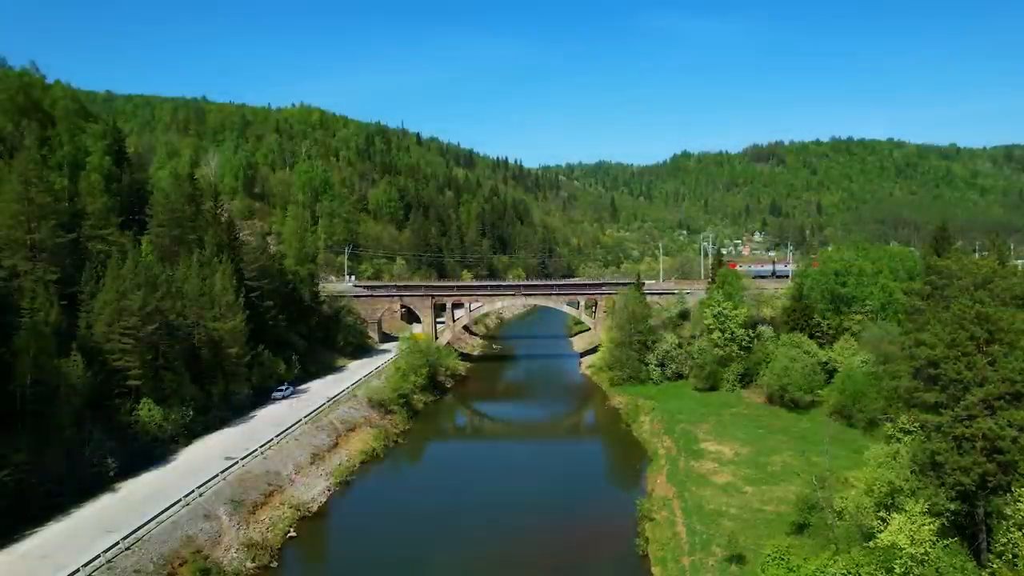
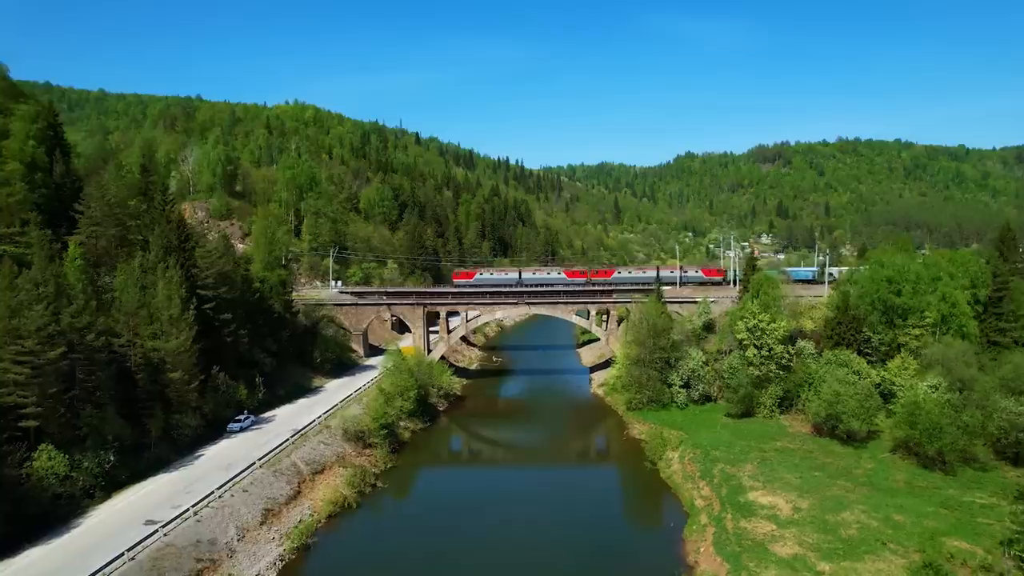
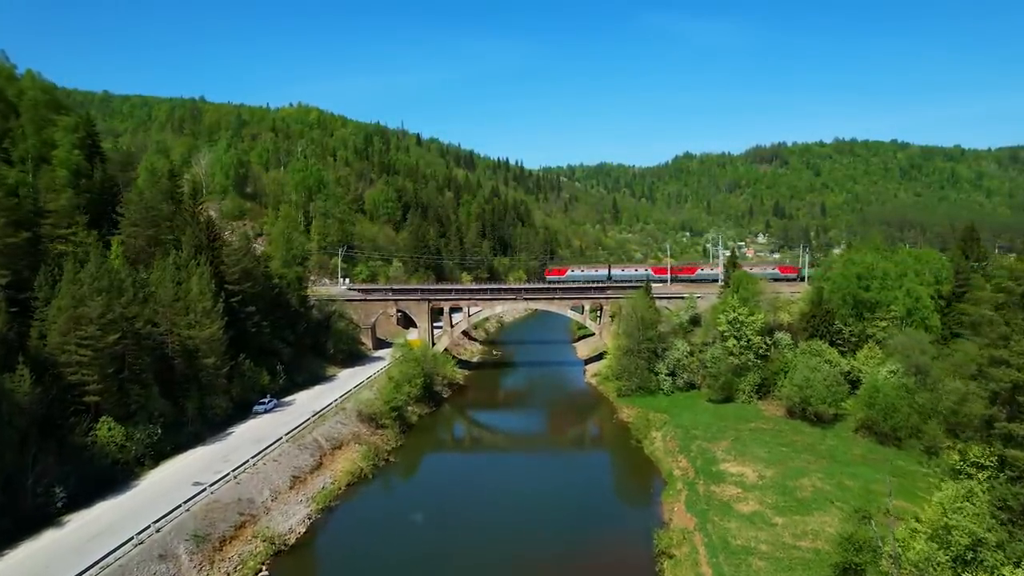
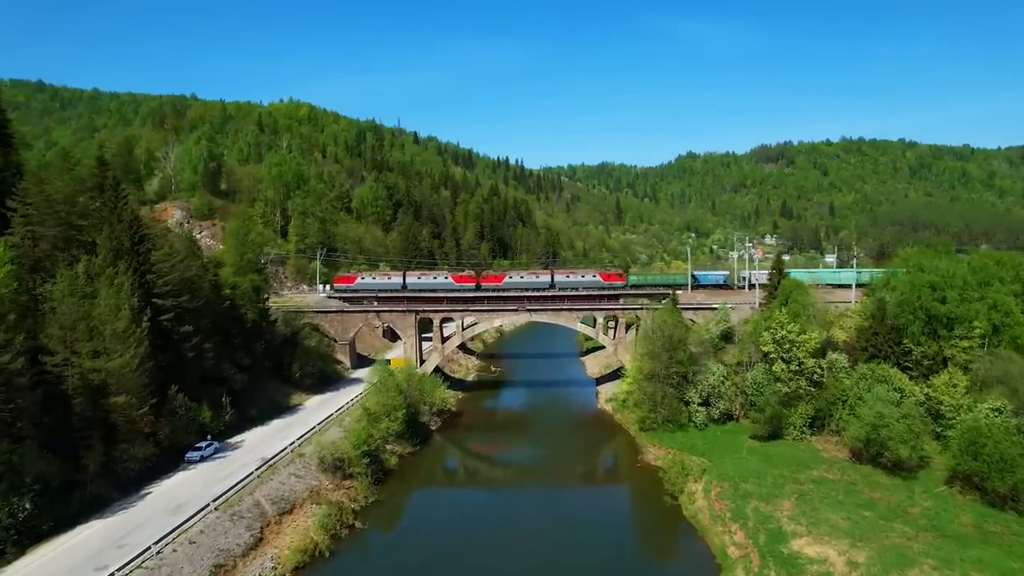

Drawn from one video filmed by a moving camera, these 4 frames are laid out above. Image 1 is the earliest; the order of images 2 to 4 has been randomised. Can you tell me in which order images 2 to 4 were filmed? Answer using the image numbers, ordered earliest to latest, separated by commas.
3, 2, 4
